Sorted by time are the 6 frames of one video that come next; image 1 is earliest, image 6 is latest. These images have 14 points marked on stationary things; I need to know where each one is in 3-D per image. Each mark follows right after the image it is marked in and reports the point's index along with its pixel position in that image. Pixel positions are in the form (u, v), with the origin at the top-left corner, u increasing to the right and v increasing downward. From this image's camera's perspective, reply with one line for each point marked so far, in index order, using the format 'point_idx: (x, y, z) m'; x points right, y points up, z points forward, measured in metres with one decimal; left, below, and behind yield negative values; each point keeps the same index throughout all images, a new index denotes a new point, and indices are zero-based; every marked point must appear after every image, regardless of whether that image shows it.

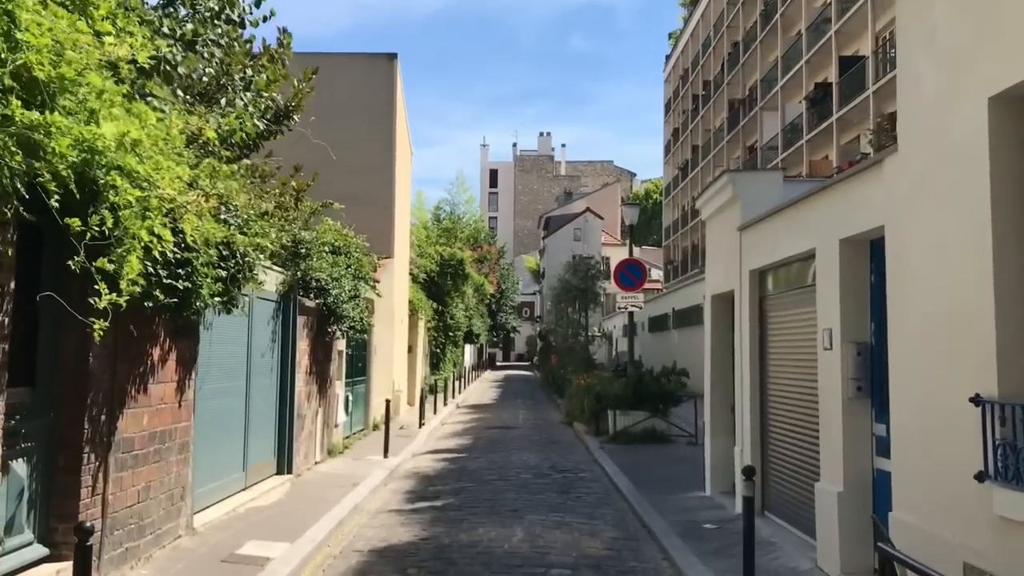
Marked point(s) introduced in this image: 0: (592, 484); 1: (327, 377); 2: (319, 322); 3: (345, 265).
0: (+1.1, -2.7, +12.8) m
1: (-2.8, -1.3, +13.9) m
2: (-2.8, -0.5, +13.3) m
3: (-2.5, +0.3, +13.7) m
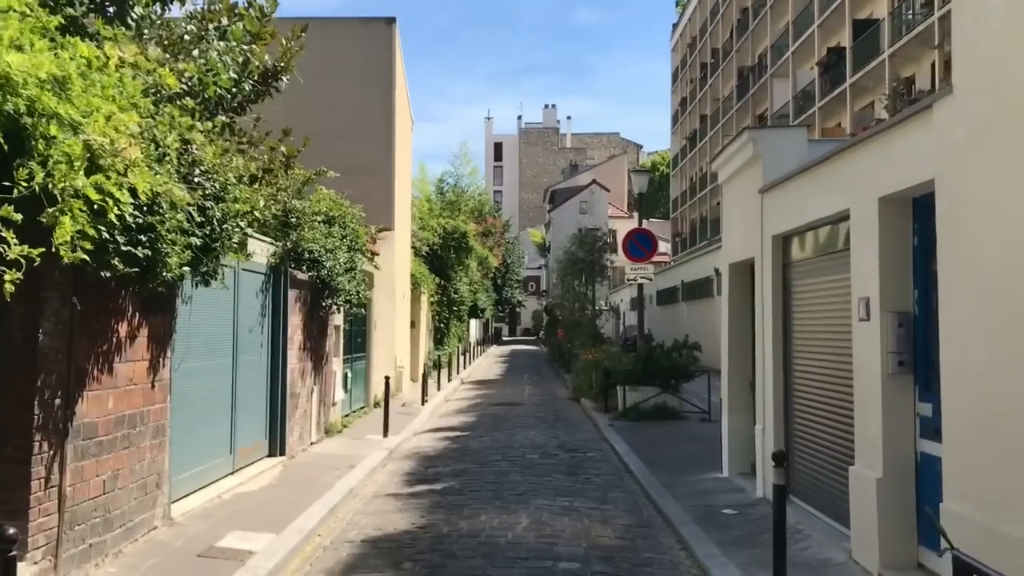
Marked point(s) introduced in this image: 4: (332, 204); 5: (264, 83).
0: (+1.2, -2.3, +12.1) m
1: (-2.7, -0.9, +13.3) m
2: (-2.7, -0.1, +12.7) m
3: (-2.4, +0.7, +13.0) m
4: (-2.6, +1.2, +13.4) m
5: (-3.1, +2.6, +11.7) m
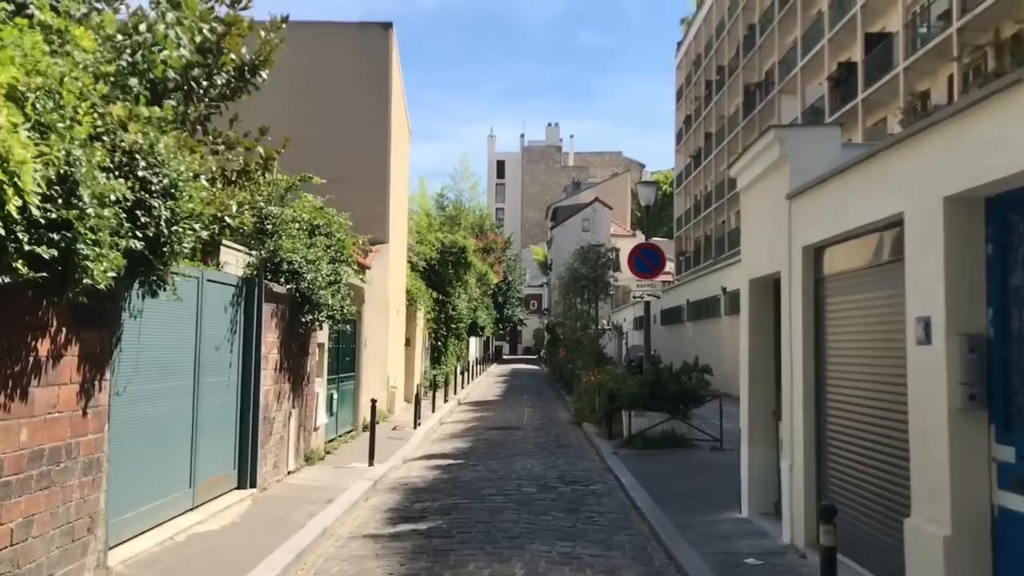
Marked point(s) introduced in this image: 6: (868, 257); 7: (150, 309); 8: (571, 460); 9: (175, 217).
0: (+1.1, -2.5, +11.0) m
1: (-2.8, -1.1, +12.2) m
2: (-2.8, -0.3, +11.6) m
3: (-2.5, +0.5, +11.9) m
4: (-2.6, +1.0, +12.3) m
5: (-3.1, +2.4, +10.7) m
6: (+2.6, +0.2, +6.8) m
7: (-3.0, -0.2, +7.6) m
8: (+0.9, -2.6, +14.3) m
9: (-2.4, +0.5, +6.5) m
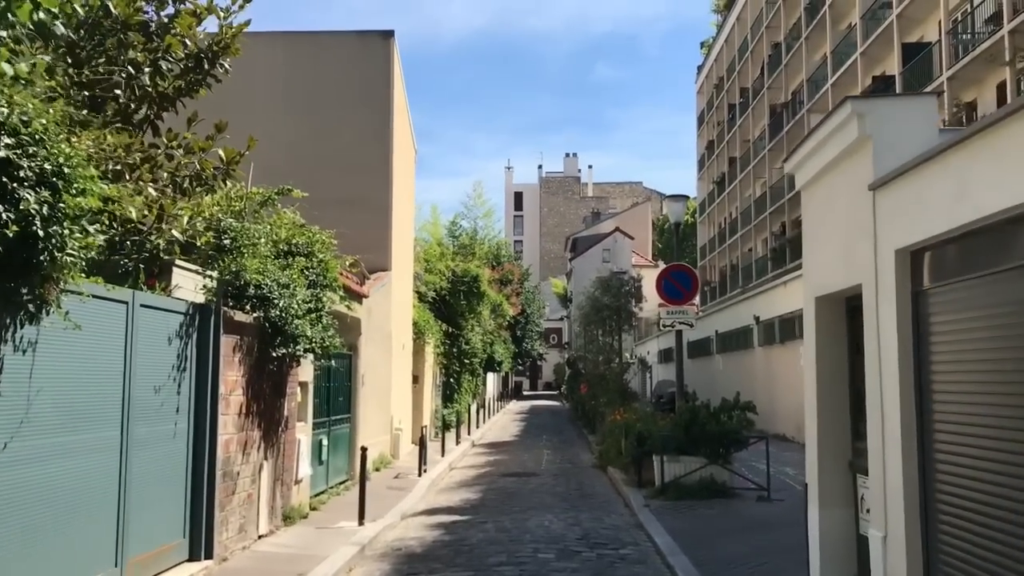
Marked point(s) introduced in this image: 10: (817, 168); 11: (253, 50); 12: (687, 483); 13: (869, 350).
0: (+1.2, -2.7, +9.1) m
1: (-2.6, -1.4, +10.4) m
2: (-2.6, -0.6, +9.8) m
3: (-2.3, +0.2, +10.2) m
4: (-2.5, +0.7, +10.6) m
5: (-3.1, +2.1, +9.0) m
6: (+2.6, +0.2, +5.0) m
7: (-2.9, -0.3, +5.9) m
8: (+1.1, -3.0, +12.4) m
9: (-2.4, +0.4, +4.8) m
10: (+2.4, +1.0, +7.4) m
11: (-5.3, +4.8, +19.1) m
12: (+2.5, -2.8, +13.2) m
13: (+2.5, -0.4, +6.5) m
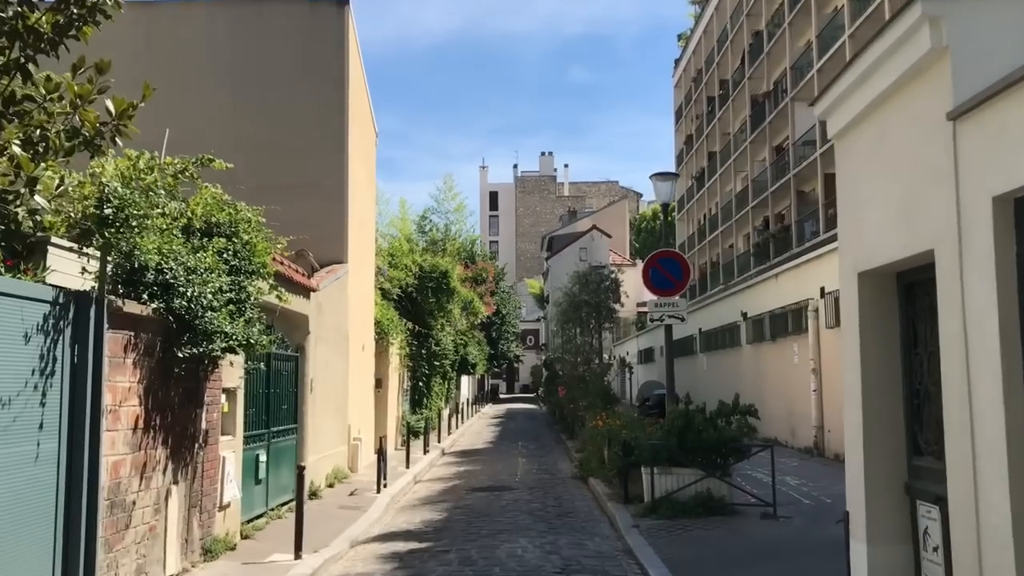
0: (+1.0, -2.6, +7.4) m
1: (-2.9, -1.3, +8.6) m
2: (-3.0, -0.5, +8.1) m
3: (-2.7, +0.3, +8.4) m
4: (-2.8, +0.8, +8.8) m
5: (-3.4, +2.2, +7.2) m
6: (+2.4, +0.3, +3.3) m
7: (-3.2, -0.2, +4.1) m
8: (+0.7, -2.9, +10.7) m
9: (-2.6, +0.5, +3.0) m
10: (+2.1, +1.1, +5.7) m
11: (-5.9, +4.9, +17.2) m
12: (+2.1, -2.6, +11.6) m
13: (+2.2, -0.3, +4.8) m
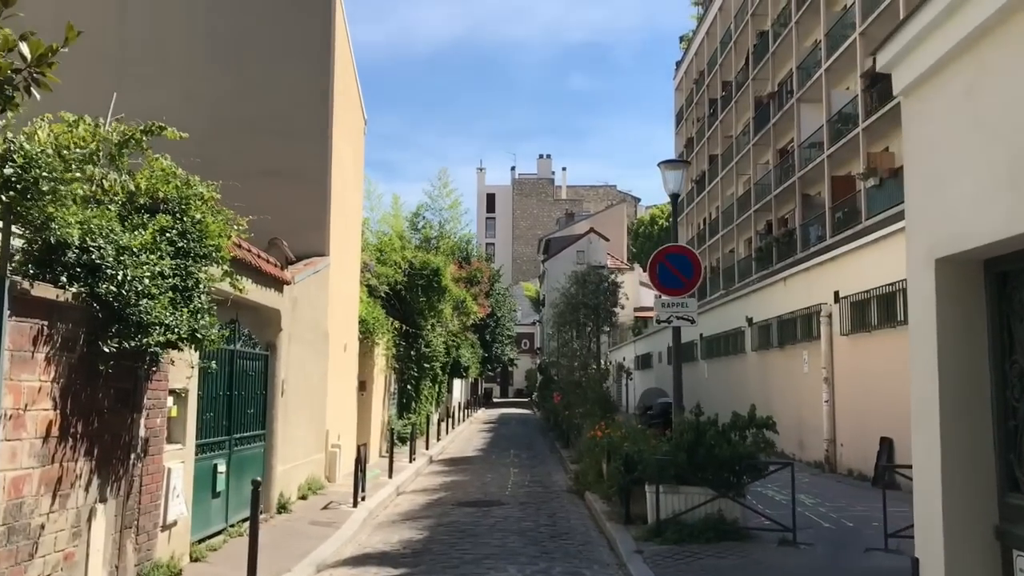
0: (+0.8, -2.5, +6.2) m
1: (-3.0, -1.2, +7.4) m
2: (-3.0, -0.3, +6.8) m
3: (-2.7, +0.5, +7.2) m
4: (-2.9, +0.9, +7.6) m
5: (-3.4, +2.4, +6.0) m
6: (+2.4, +0.4, +2.1) m
7: (-3.2, 0.0, +2.9) m
8: (+0.6, -2.8, +9.5) m
9: (-2.6, +0.7, +1.8) m
10: (+2.1, +1.2, +4.5) m
11: (-5.9, +5.1, +16.0) m
12: (+2.0, -2.6, +10.3) m
13: (+2.2, -0.2, +3.6) m
